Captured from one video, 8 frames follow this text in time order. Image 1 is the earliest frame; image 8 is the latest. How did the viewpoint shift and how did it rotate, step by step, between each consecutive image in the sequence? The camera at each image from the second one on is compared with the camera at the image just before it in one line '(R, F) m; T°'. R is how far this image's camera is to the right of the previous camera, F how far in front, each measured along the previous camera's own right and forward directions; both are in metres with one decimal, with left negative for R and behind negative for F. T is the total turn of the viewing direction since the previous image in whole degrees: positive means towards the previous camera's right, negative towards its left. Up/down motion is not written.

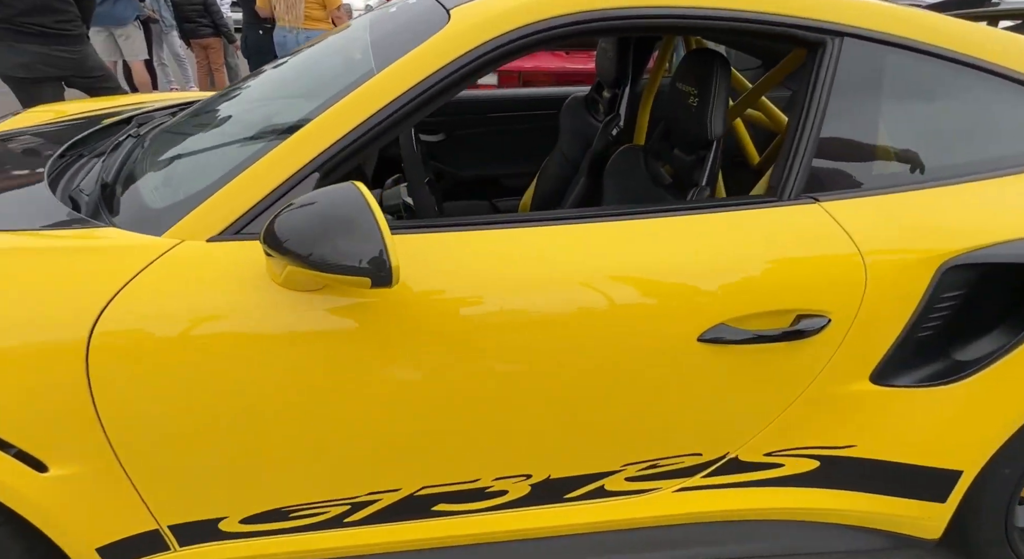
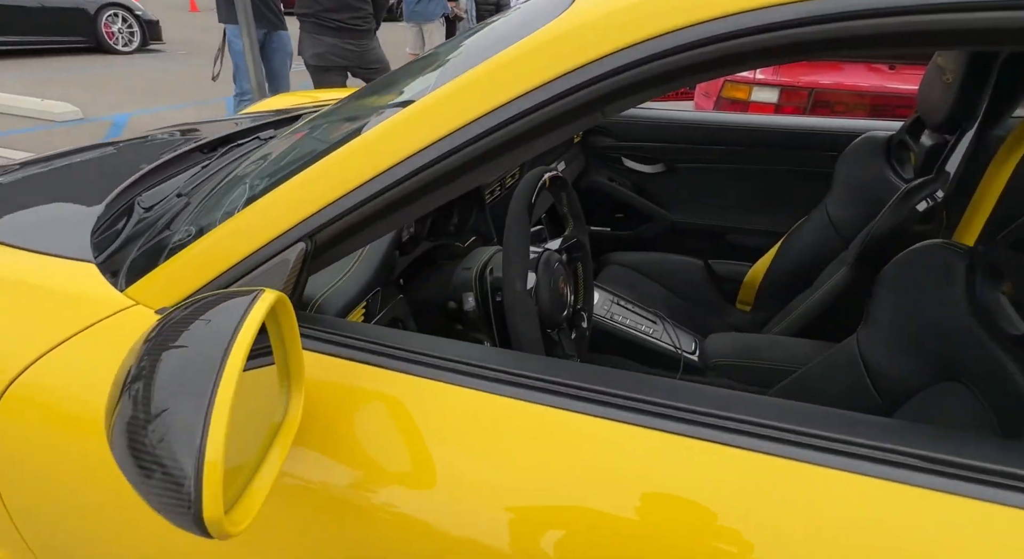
(+0.2, +0.9) m; -23°
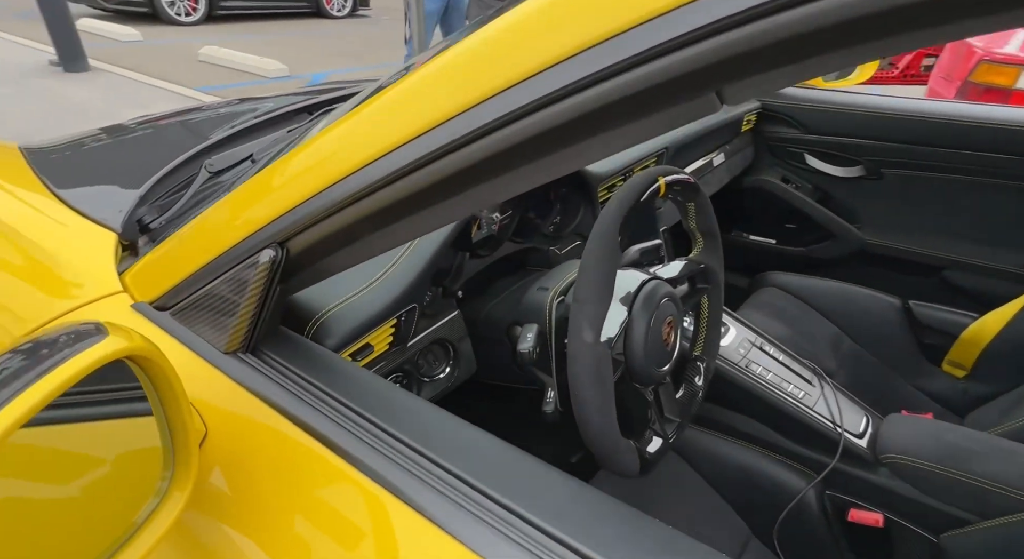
(+0.1, +0.4) m; -14°
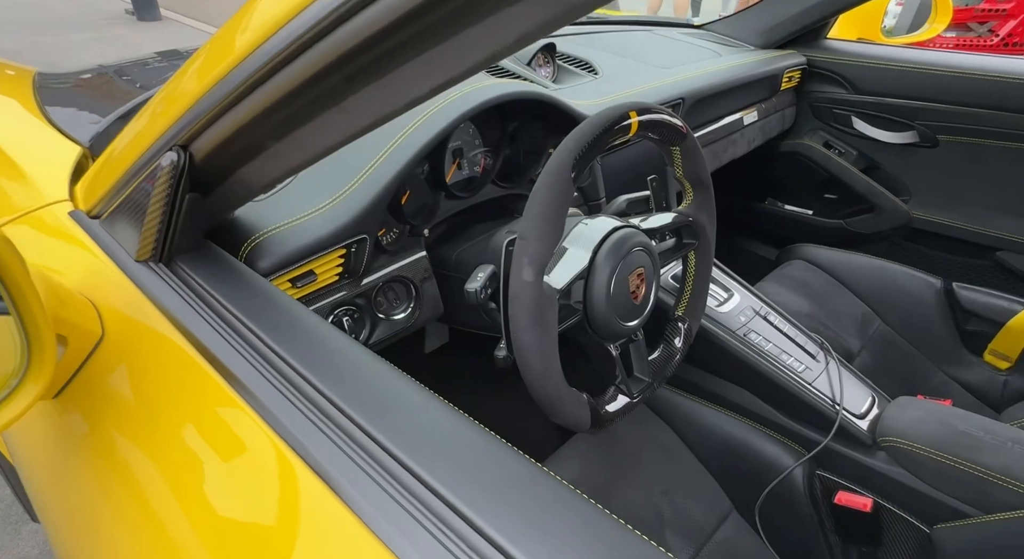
(+0.2, +0.1) m; -6°
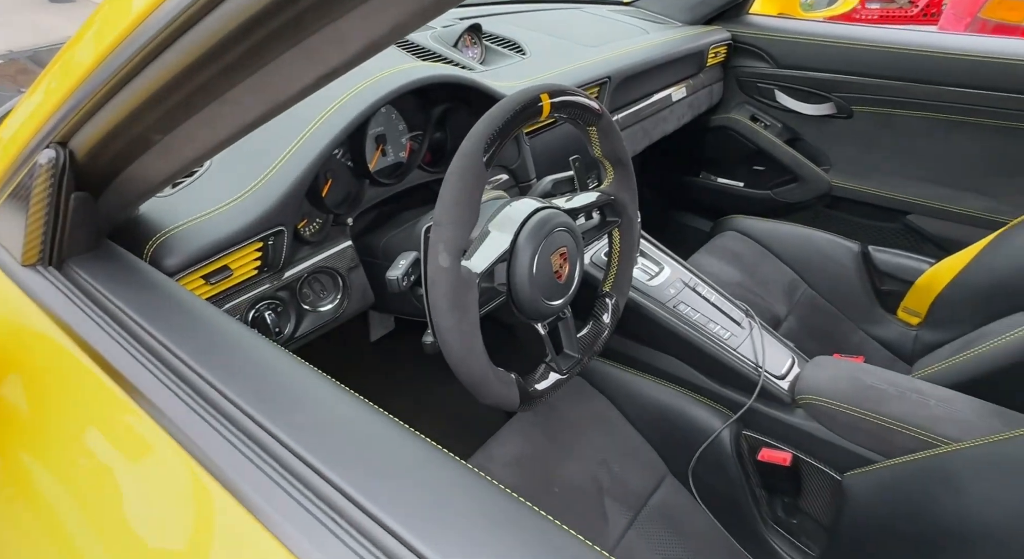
(0.0, 0.0) m; +3°
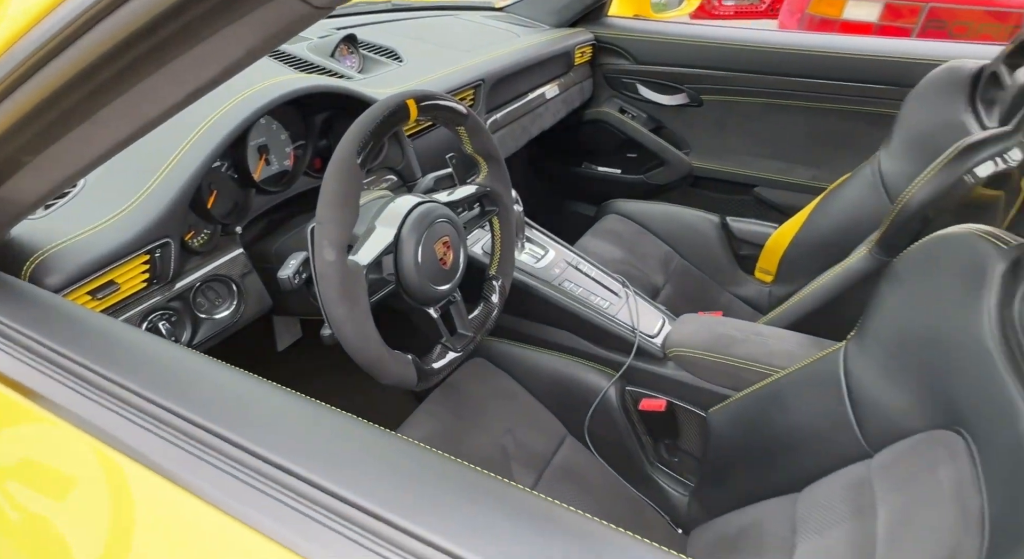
(0.0, -0.1) m; +7°
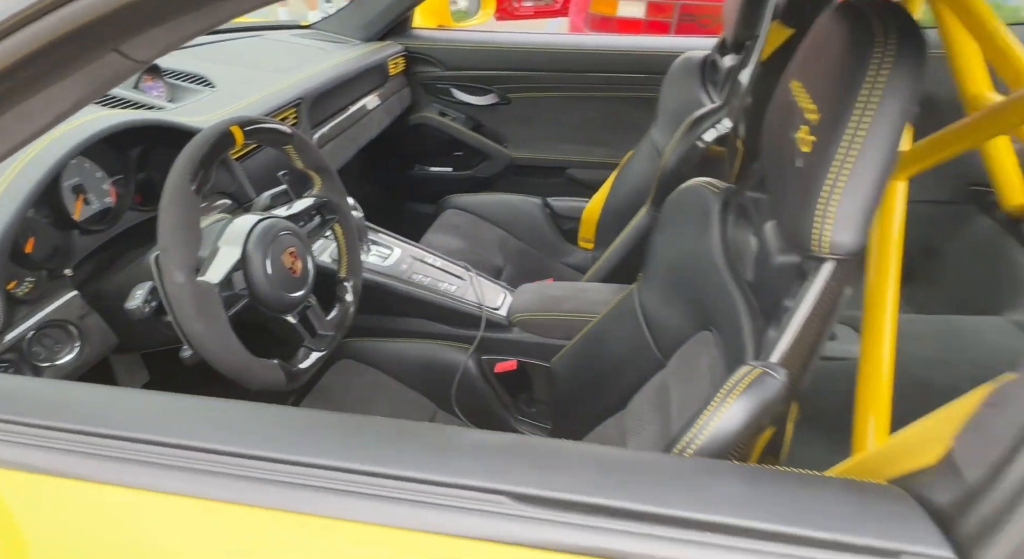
(0.0, -0.2) m; +12°
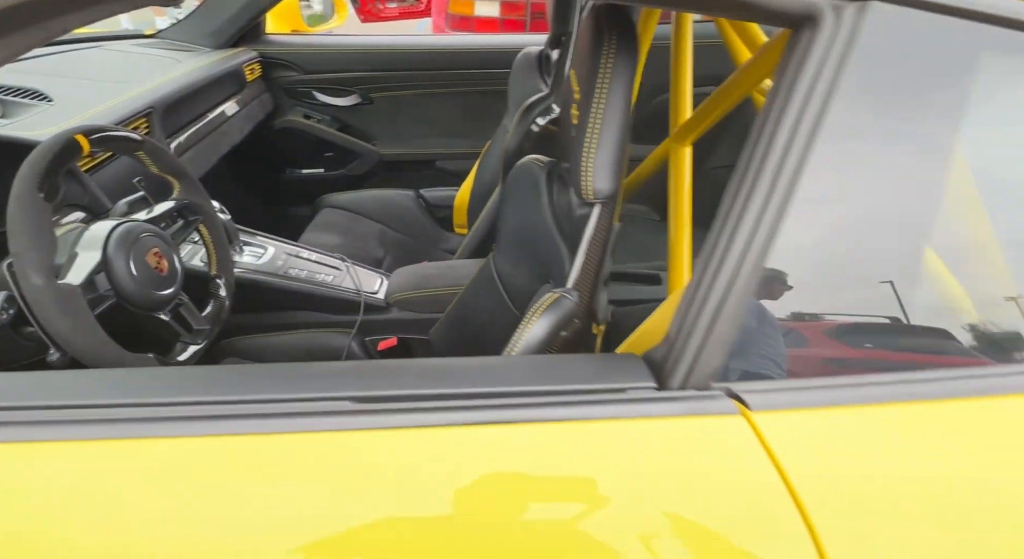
(0.0, -0.1) m; +9°
